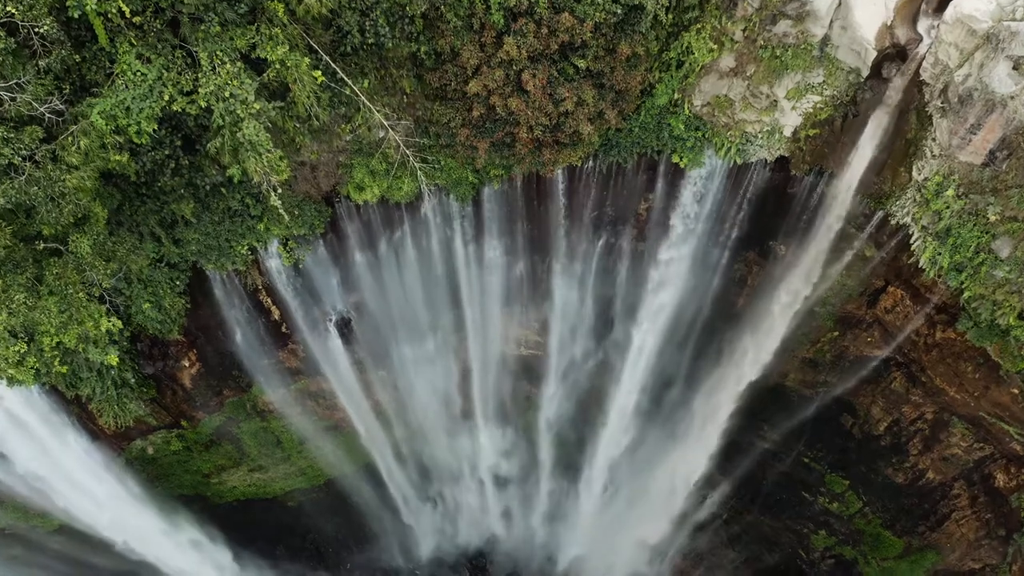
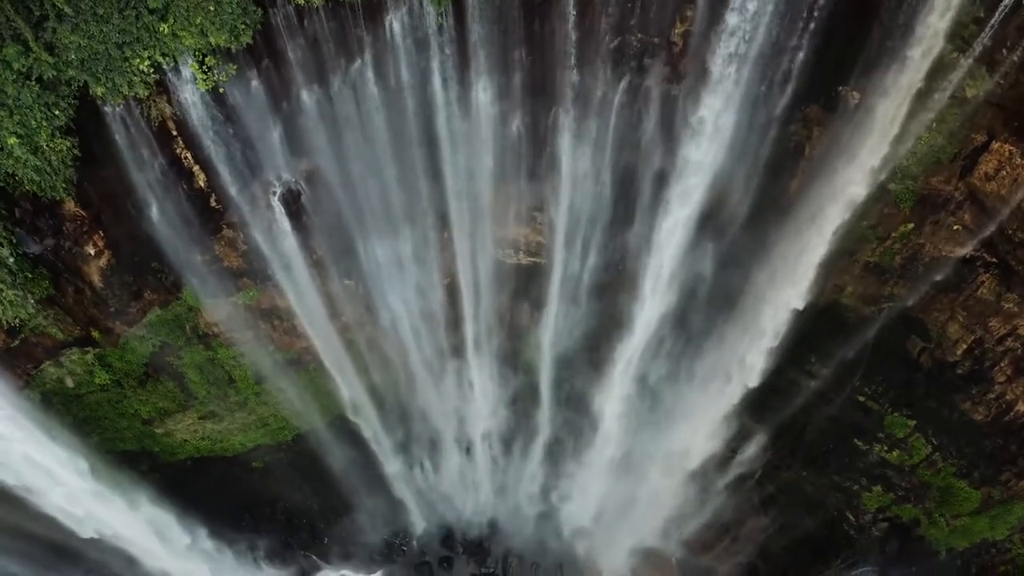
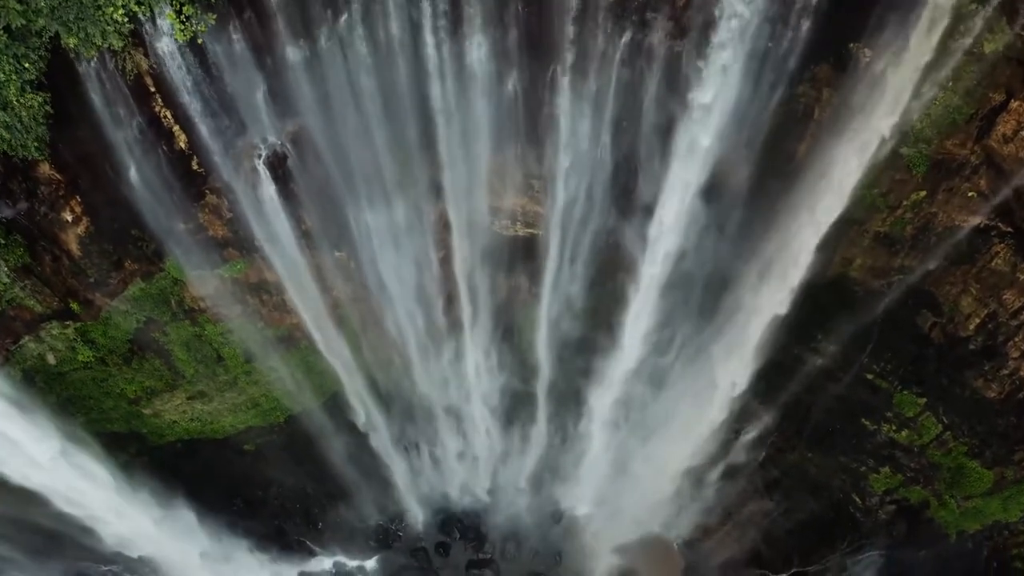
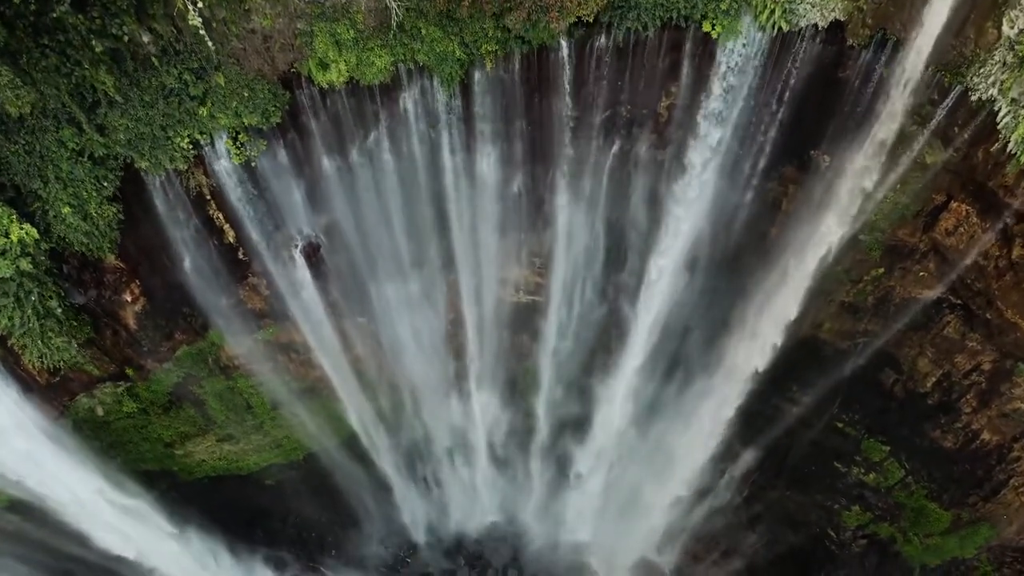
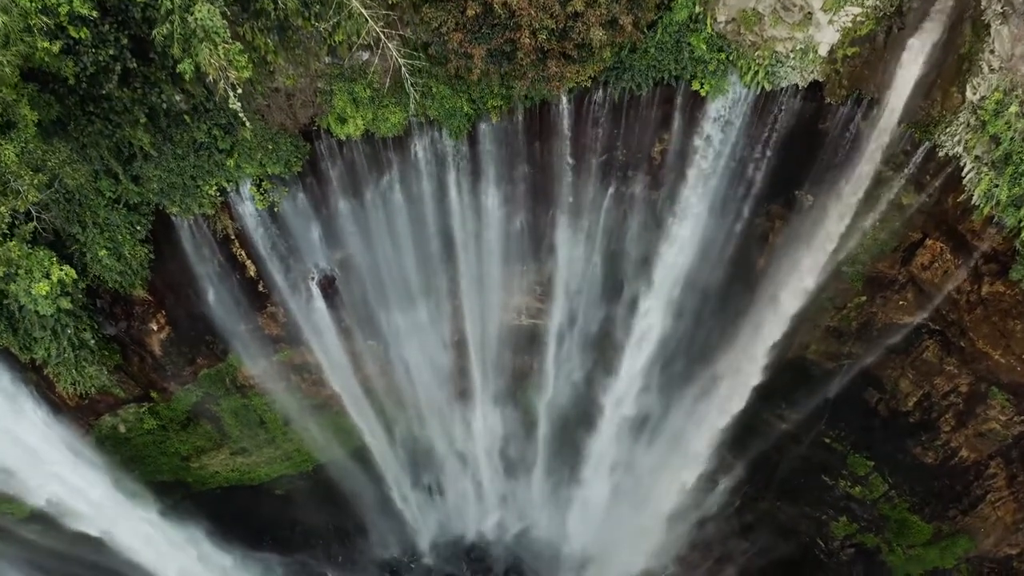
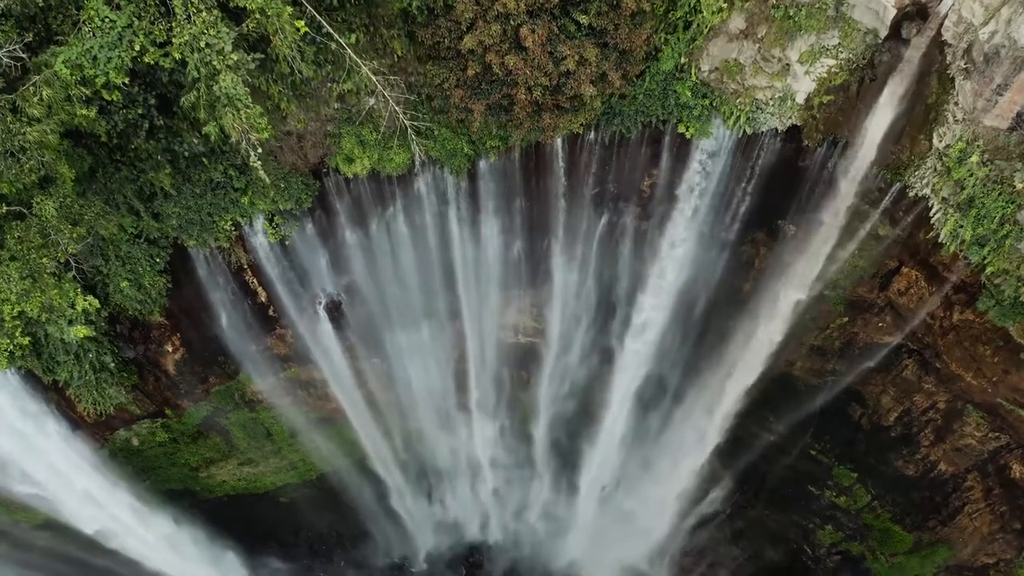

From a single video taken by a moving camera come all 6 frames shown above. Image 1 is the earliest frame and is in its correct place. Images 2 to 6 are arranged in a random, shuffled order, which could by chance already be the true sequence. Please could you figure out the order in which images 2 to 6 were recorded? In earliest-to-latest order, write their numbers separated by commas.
6, 5, 4, 2, 3
